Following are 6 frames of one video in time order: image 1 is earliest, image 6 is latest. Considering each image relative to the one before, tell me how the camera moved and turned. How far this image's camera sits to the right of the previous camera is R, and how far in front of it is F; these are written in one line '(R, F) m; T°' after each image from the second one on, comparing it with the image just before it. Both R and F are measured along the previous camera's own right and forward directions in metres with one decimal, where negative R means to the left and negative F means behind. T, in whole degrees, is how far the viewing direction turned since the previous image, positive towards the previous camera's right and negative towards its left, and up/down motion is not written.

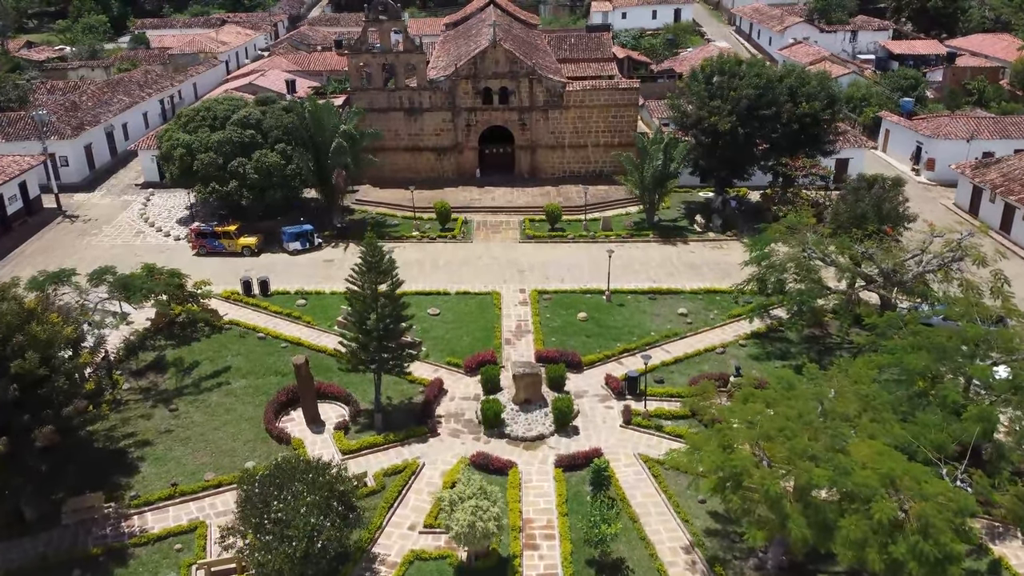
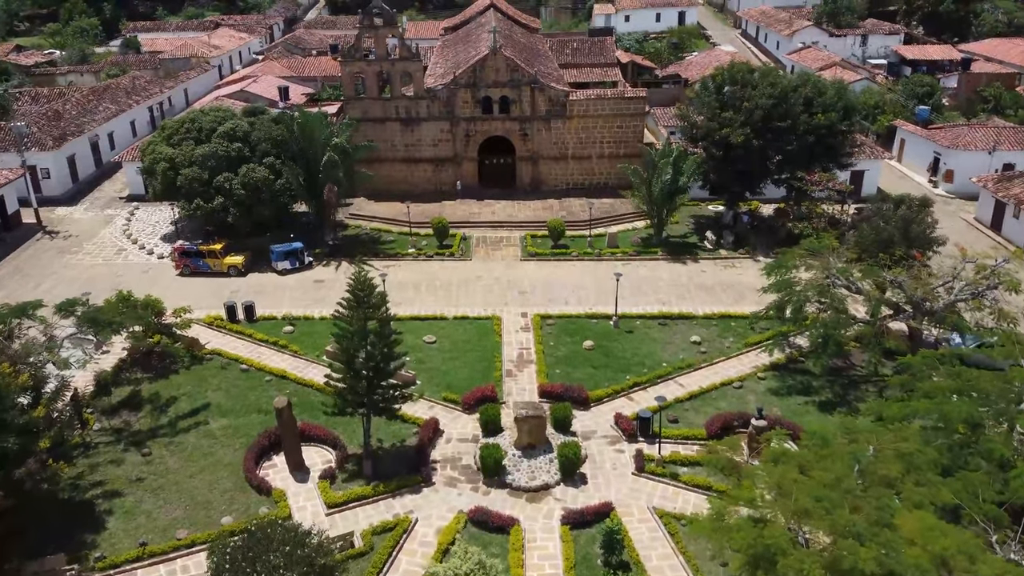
(0.0, +1.9) m; 0°
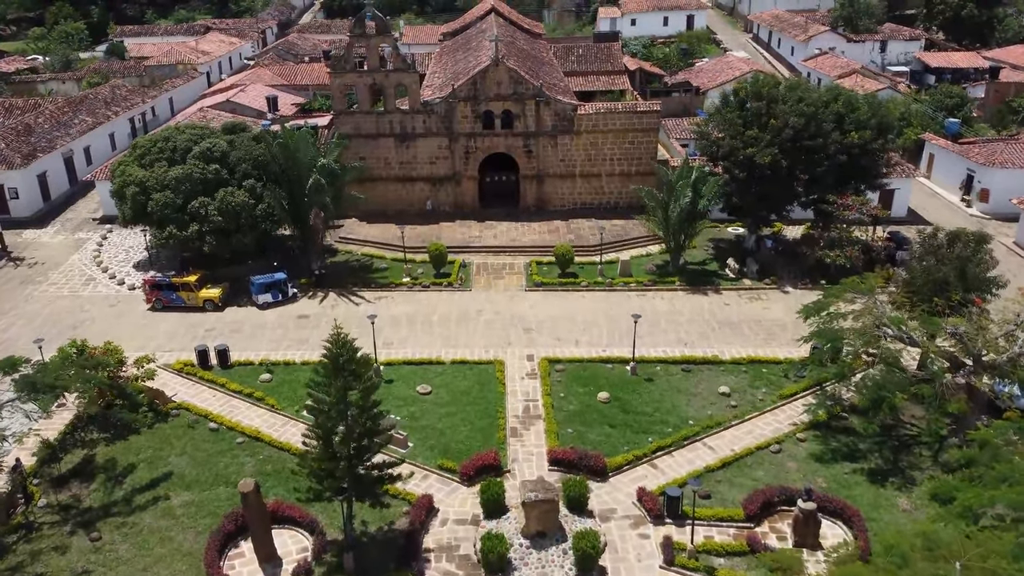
(-0.1, +3.1) m; 0°
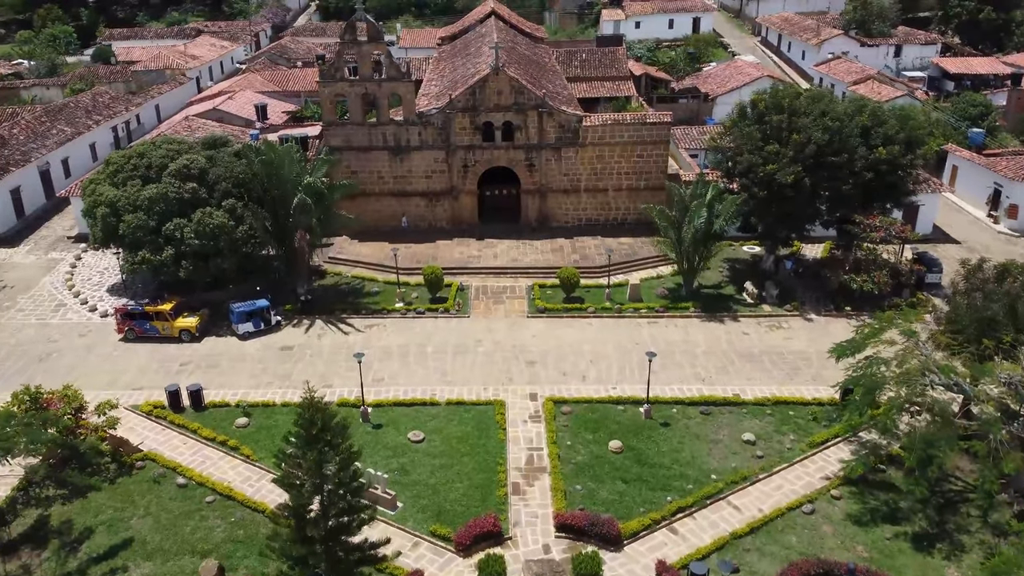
(0.0, +2.3) m; 0°
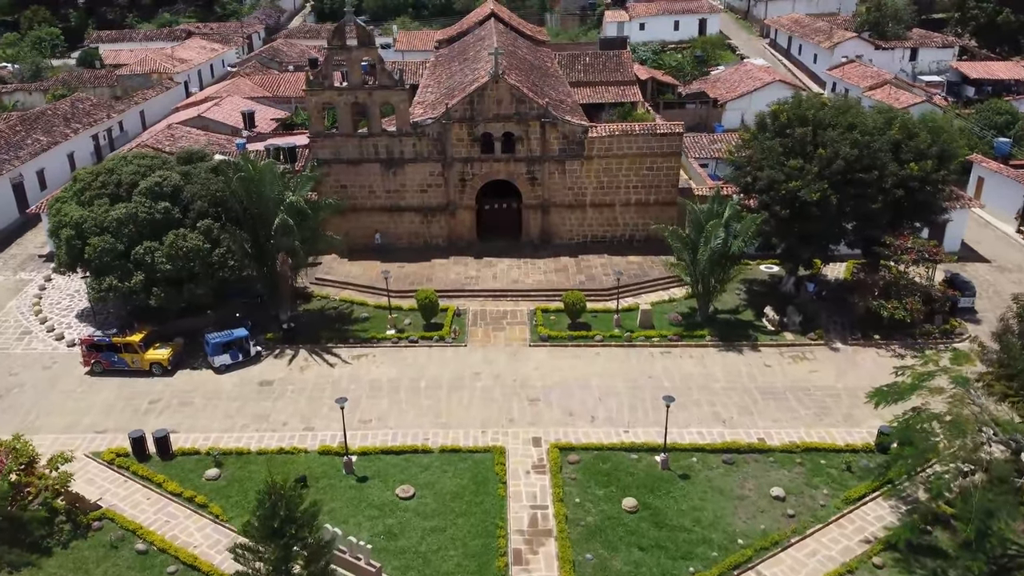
(0.0, +2.3) m; 0°
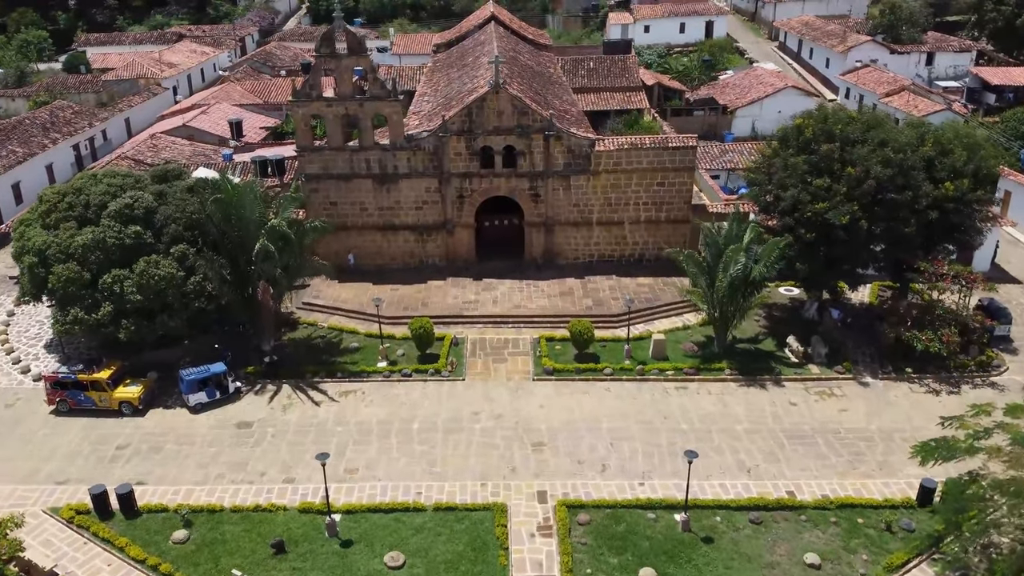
(-0.1, +2.2) m; 0°
